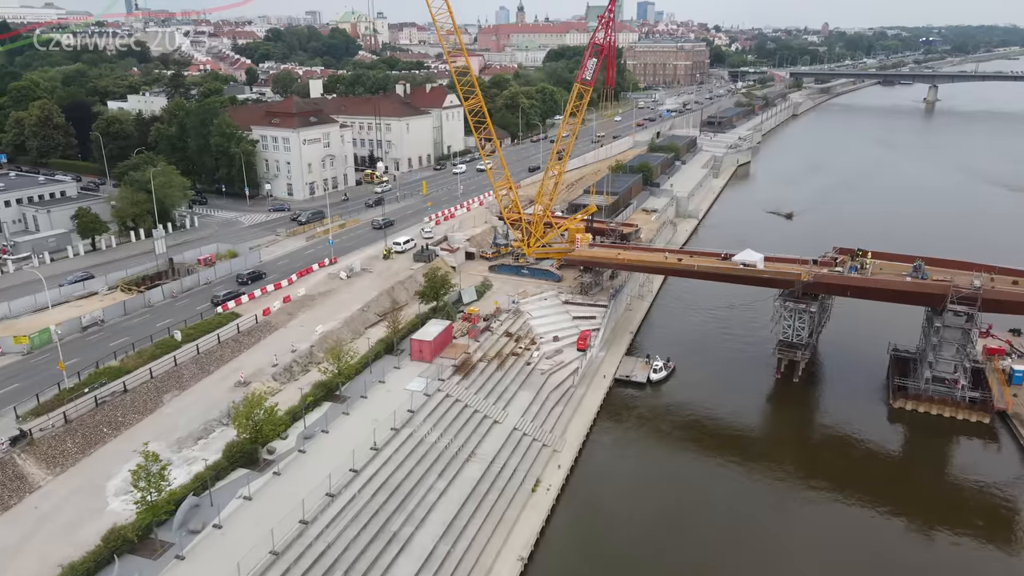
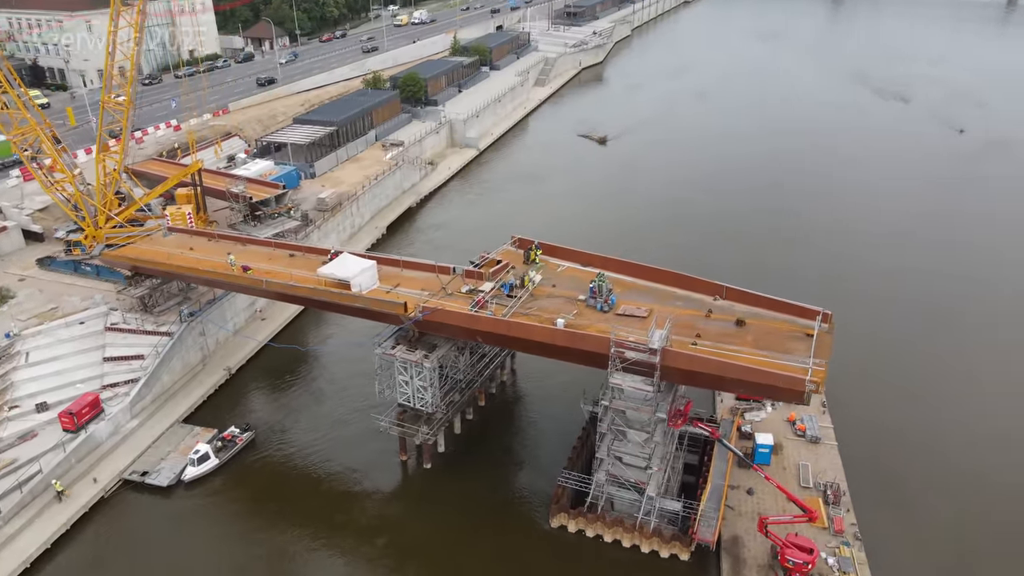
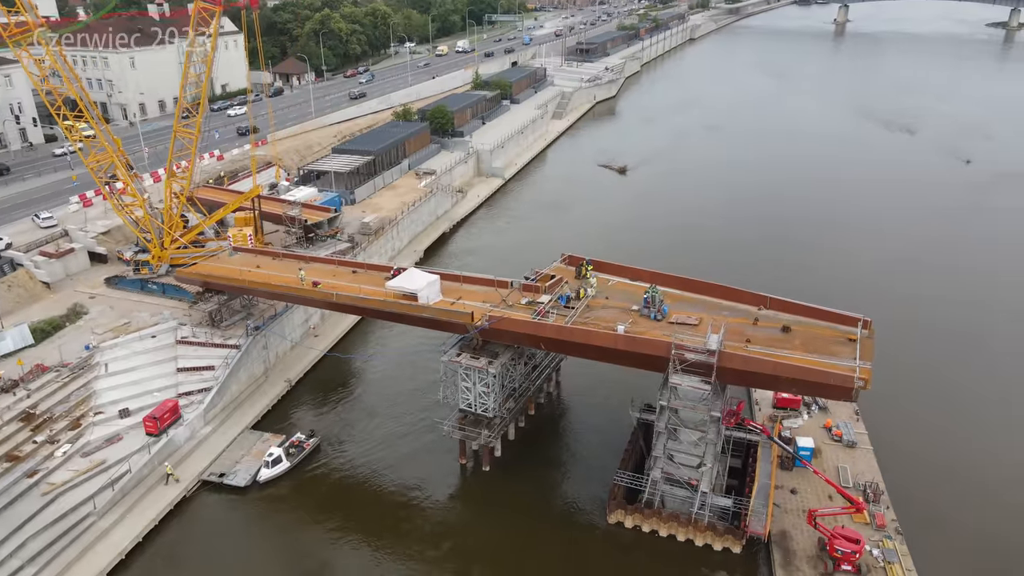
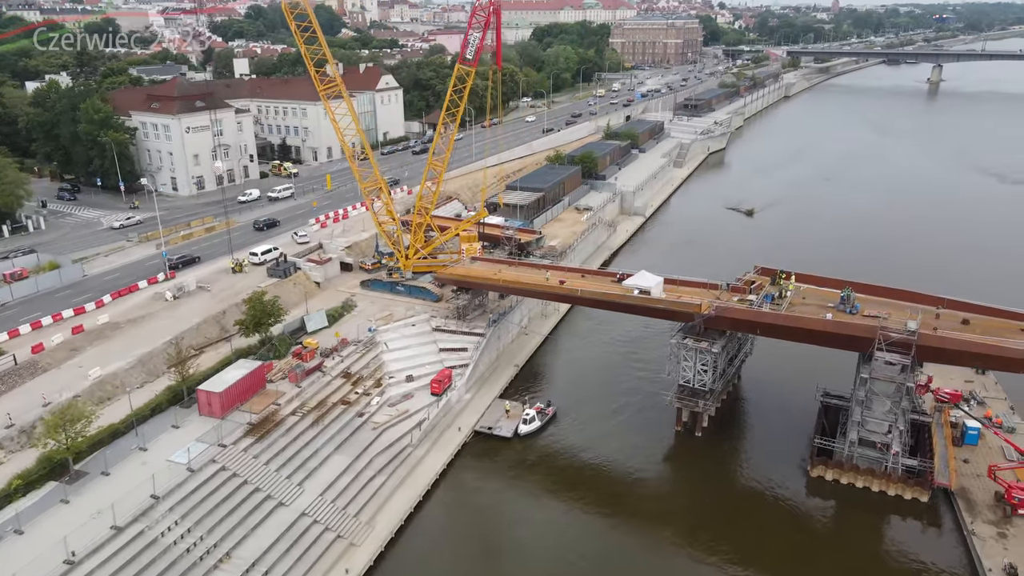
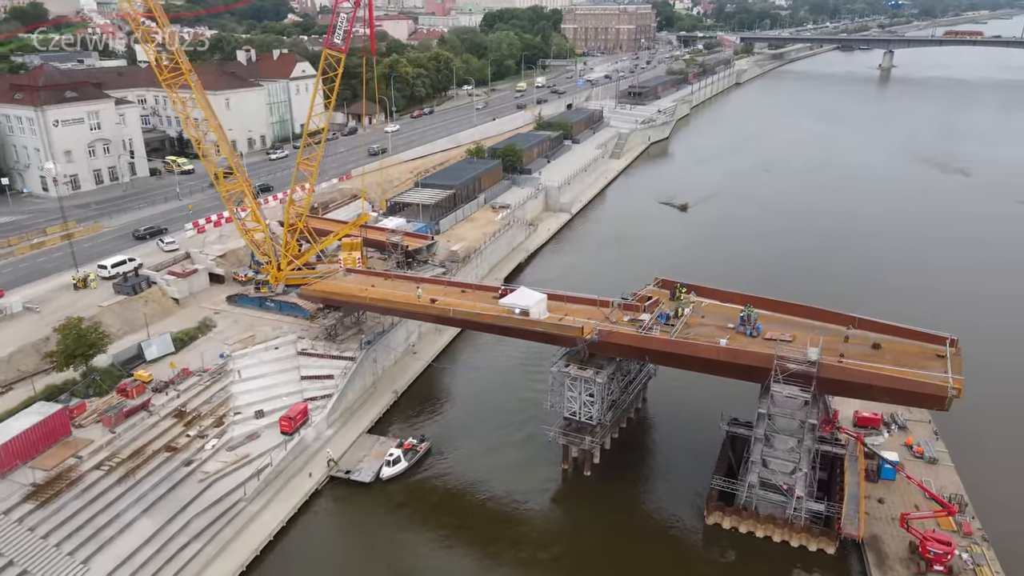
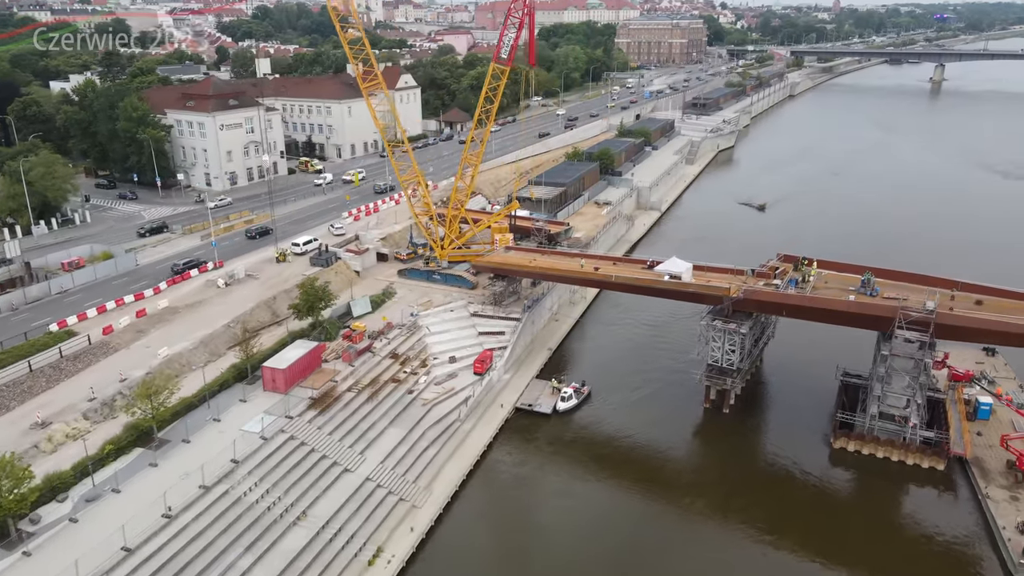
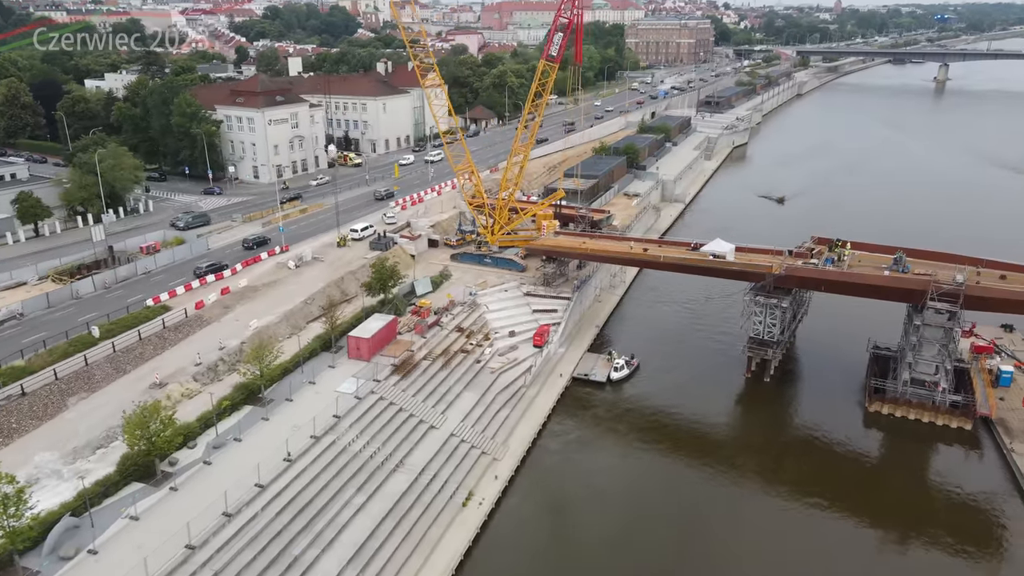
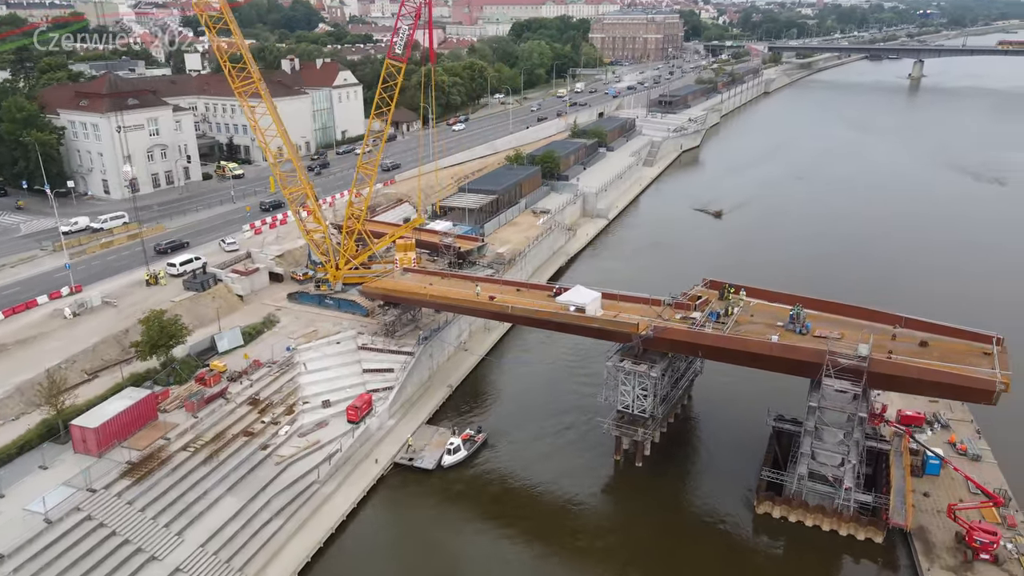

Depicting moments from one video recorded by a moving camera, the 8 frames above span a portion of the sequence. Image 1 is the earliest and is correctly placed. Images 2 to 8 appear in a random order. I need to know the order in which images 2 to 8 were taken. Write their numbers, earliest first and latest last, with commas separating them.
7, 6, 4, 8, 5, 3, 2
